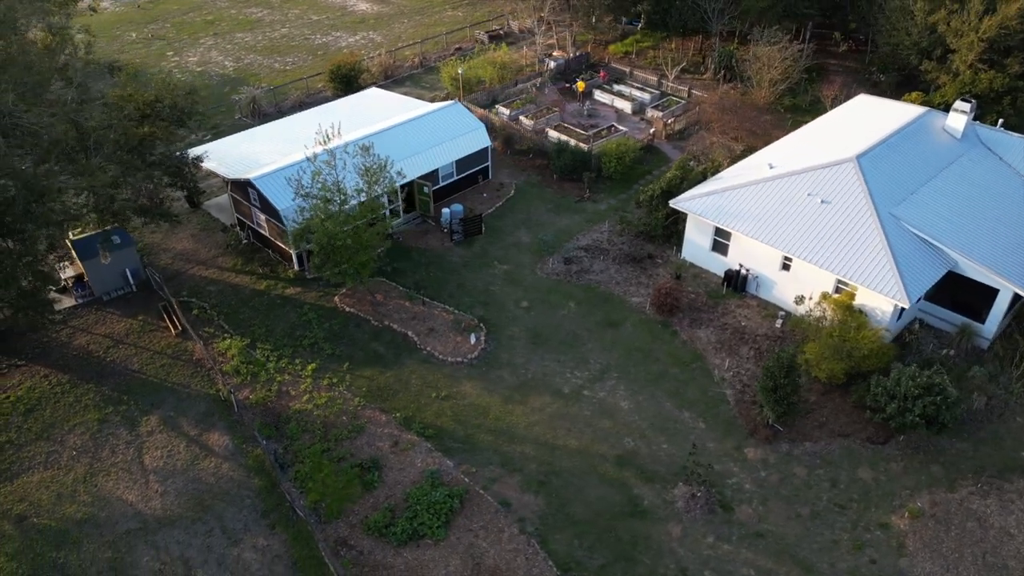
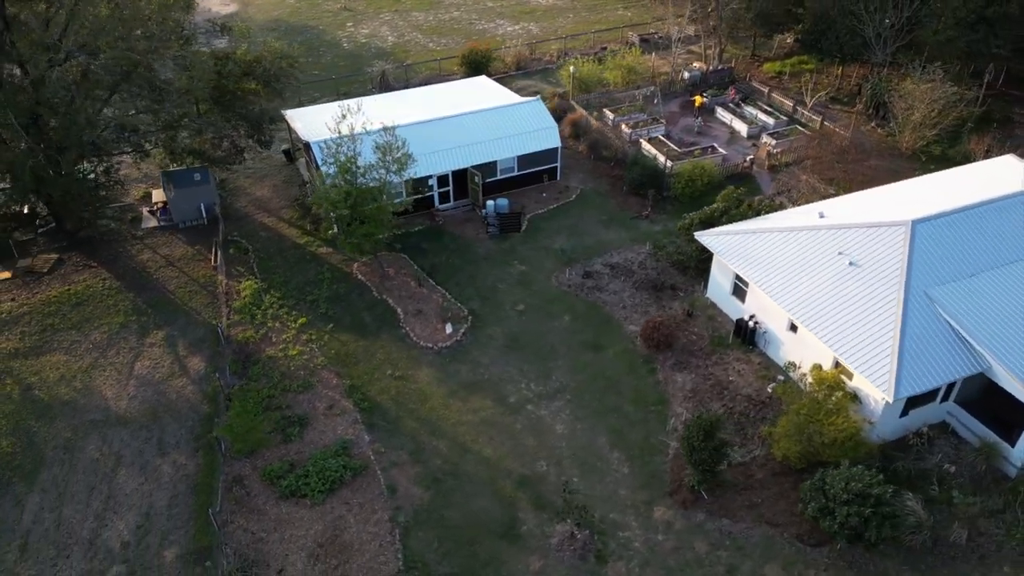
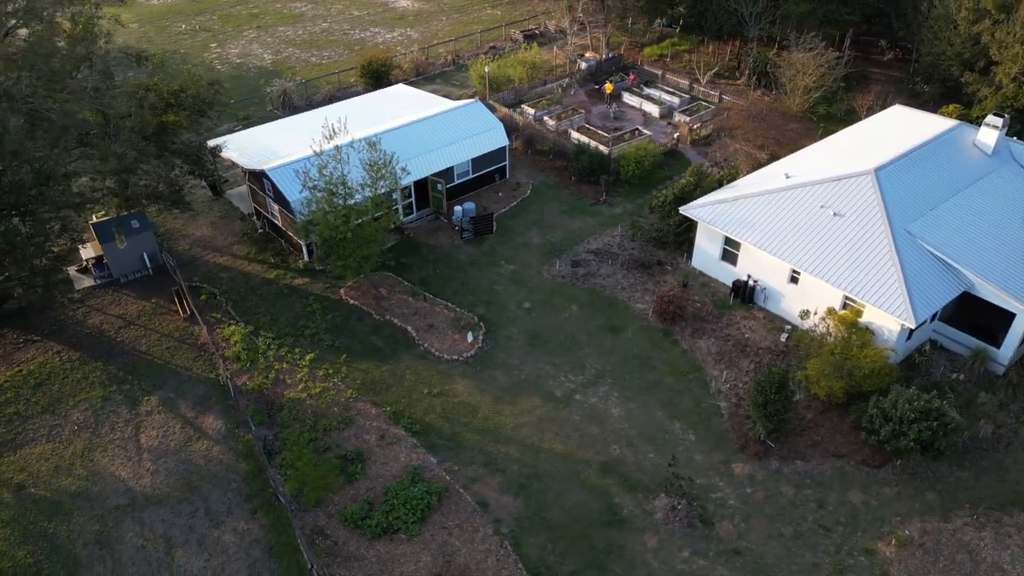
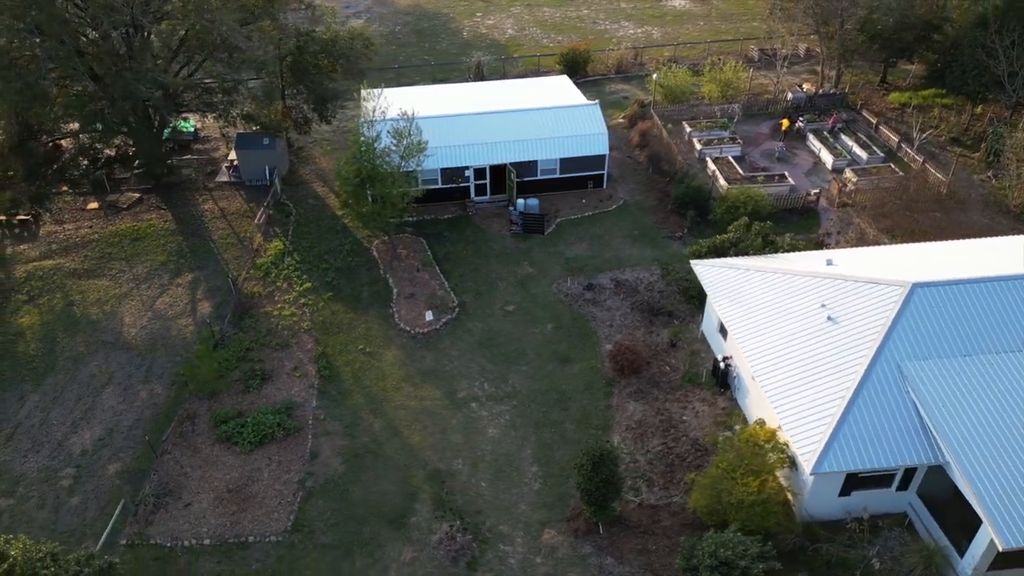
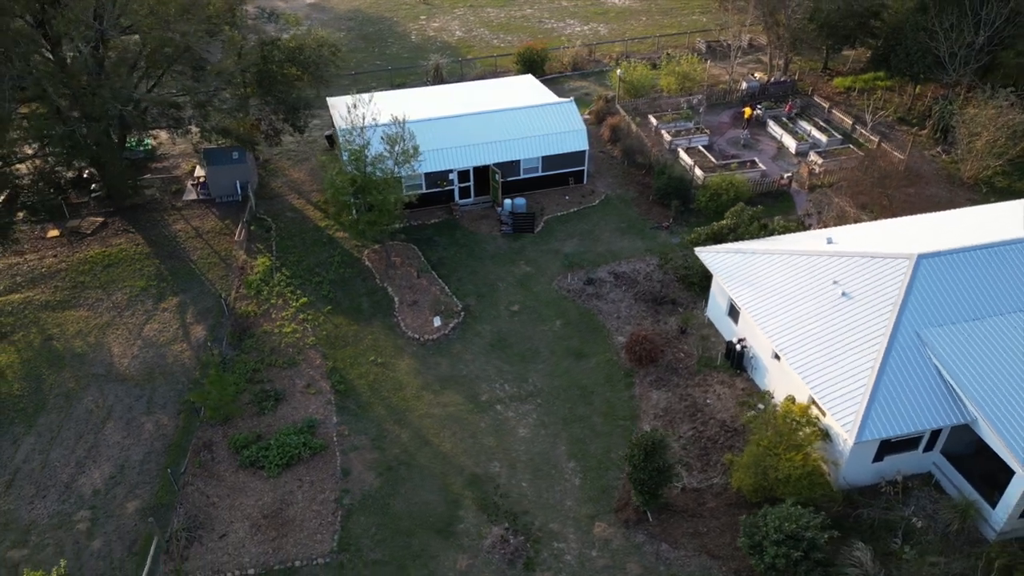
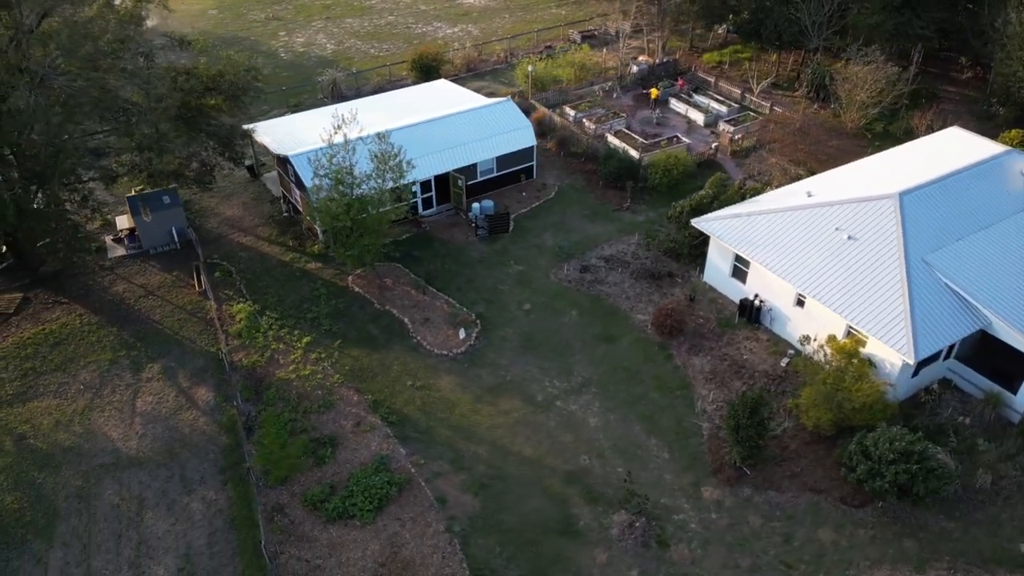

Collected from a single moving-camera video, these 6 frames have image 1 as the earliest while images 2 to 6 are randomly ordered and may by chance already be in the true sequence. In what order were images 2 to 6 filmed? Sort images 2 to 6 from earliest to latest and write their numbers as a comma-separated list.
3, 6, 2, 5, 4
